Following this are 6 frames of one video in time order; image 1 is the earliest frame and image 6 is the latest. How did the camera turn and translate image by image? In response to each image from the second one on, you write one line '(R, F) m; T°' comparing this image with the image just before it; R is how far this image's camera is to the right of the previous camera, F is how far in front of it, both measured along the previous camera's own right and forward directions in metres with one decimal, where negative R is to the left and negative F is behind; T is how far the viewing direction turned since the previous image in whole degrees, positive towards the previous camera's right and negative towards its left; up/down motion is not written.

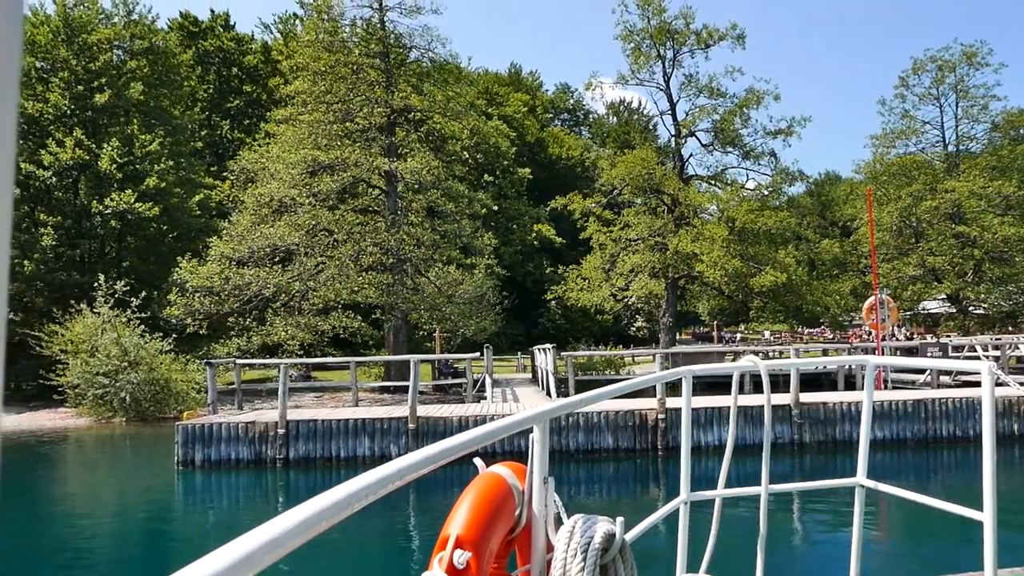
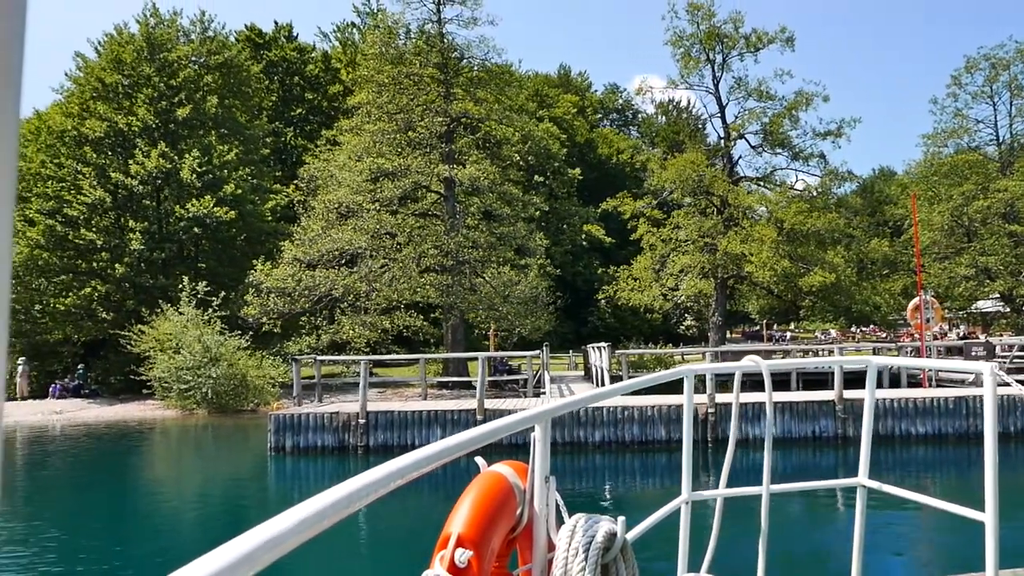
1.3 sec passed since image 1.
(-0.2, -0.9) m; -3°
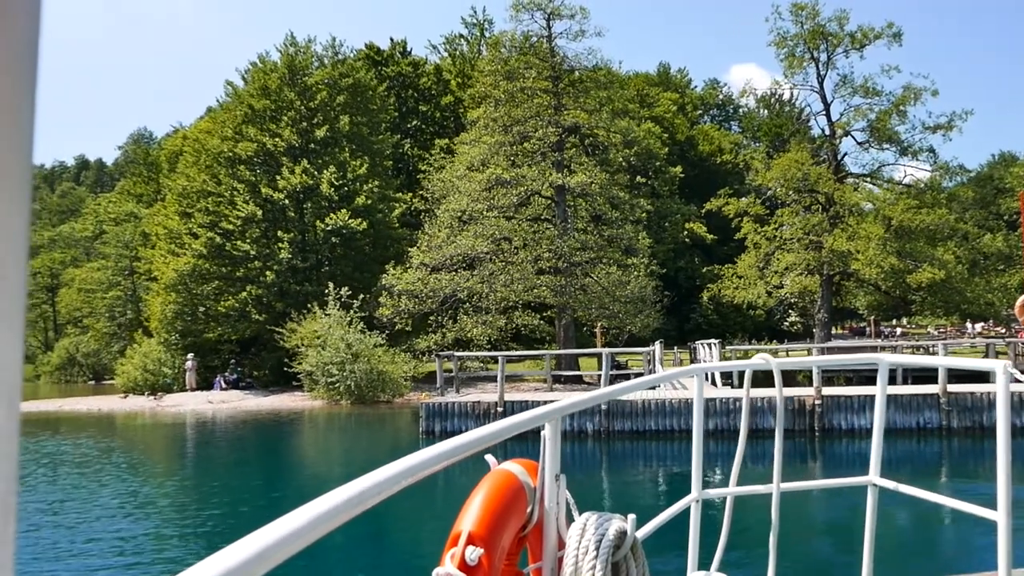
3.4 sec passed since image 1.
(-0.4, -1.5) m; -7°
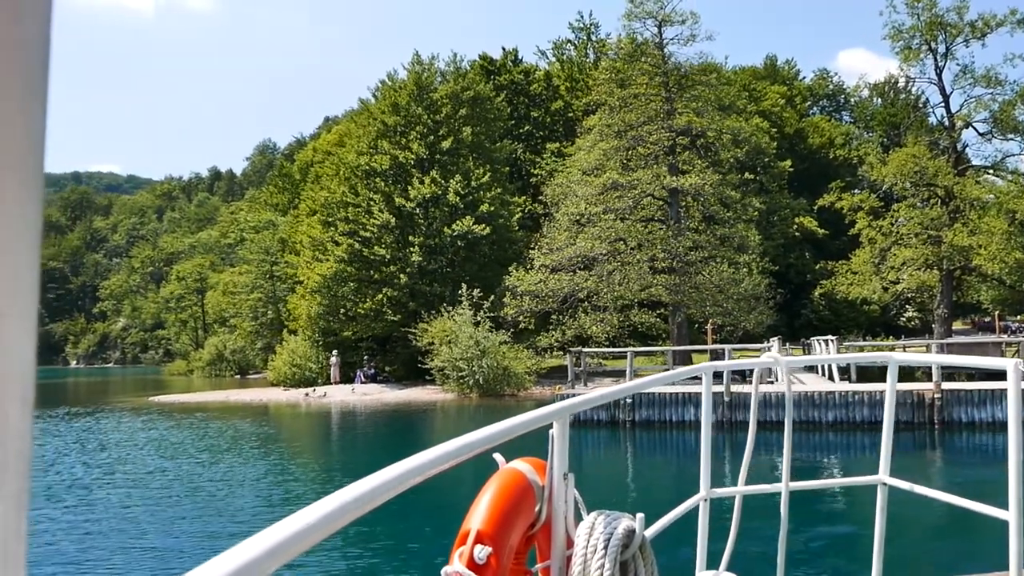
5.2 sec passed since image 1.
(-0.4, -1.3) m; -7°
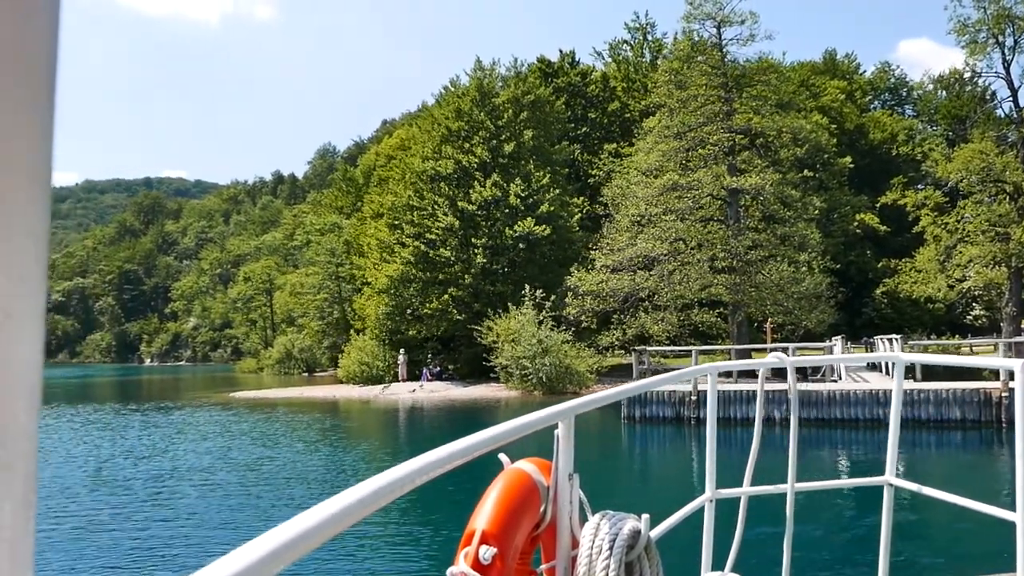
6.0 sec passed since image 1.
(-0.3, -0.6) m; -4°
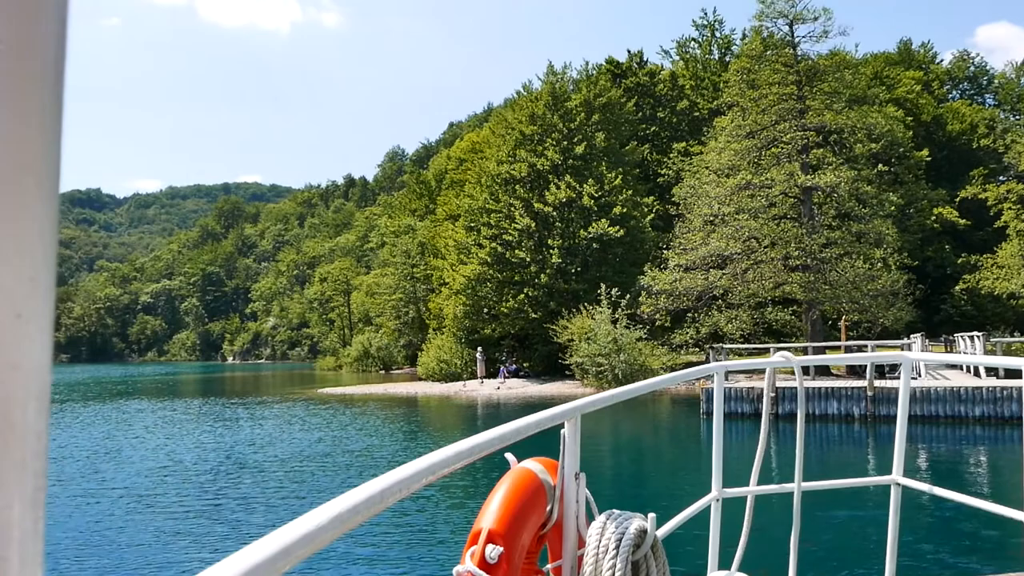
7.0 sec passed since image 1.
(-0.3, -0.6) m; -4°
